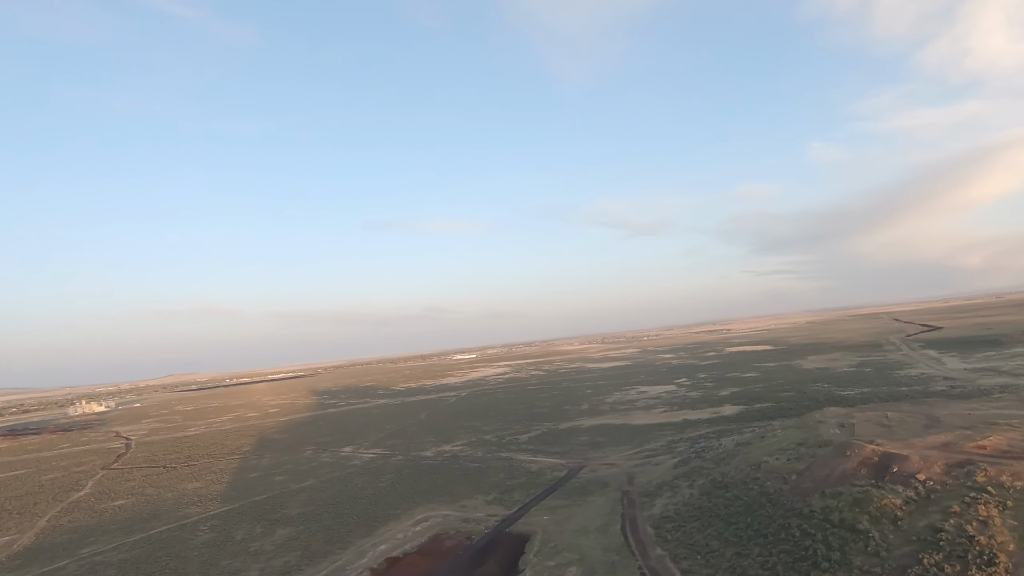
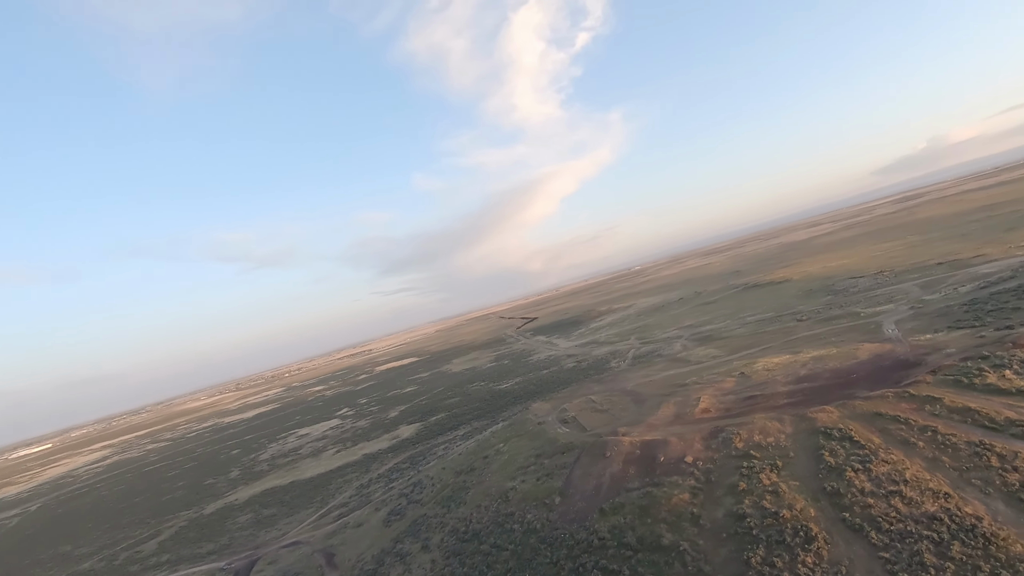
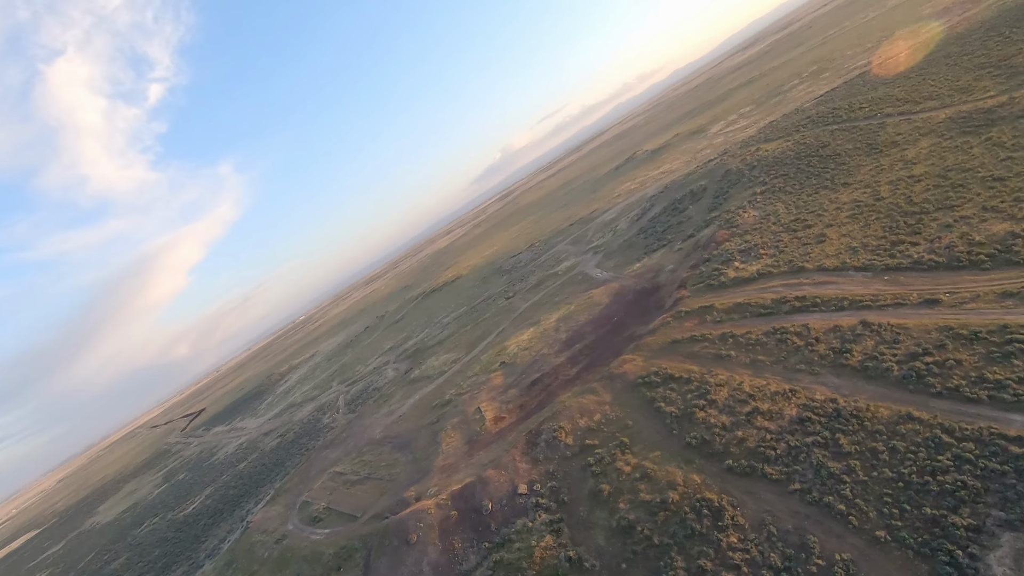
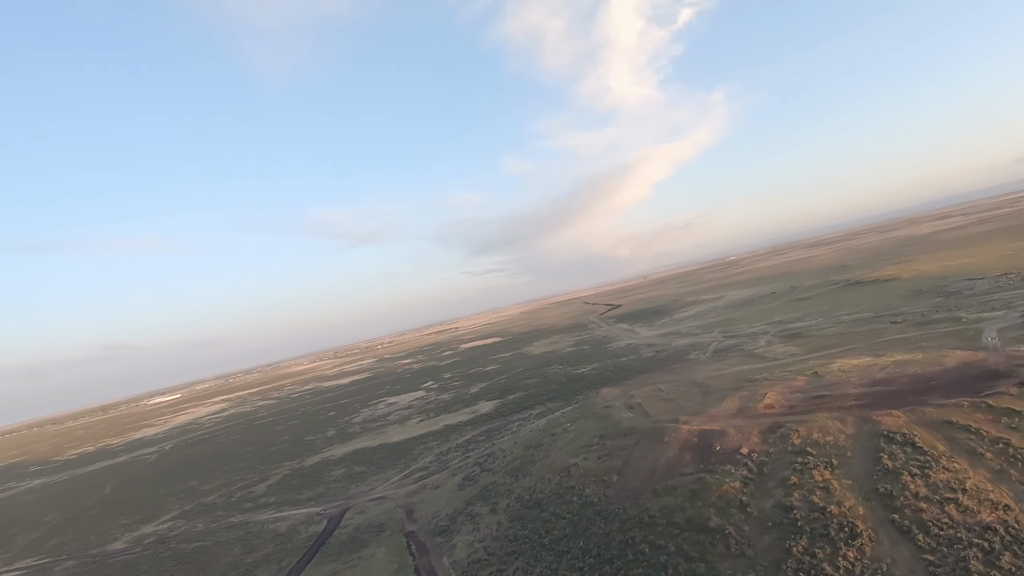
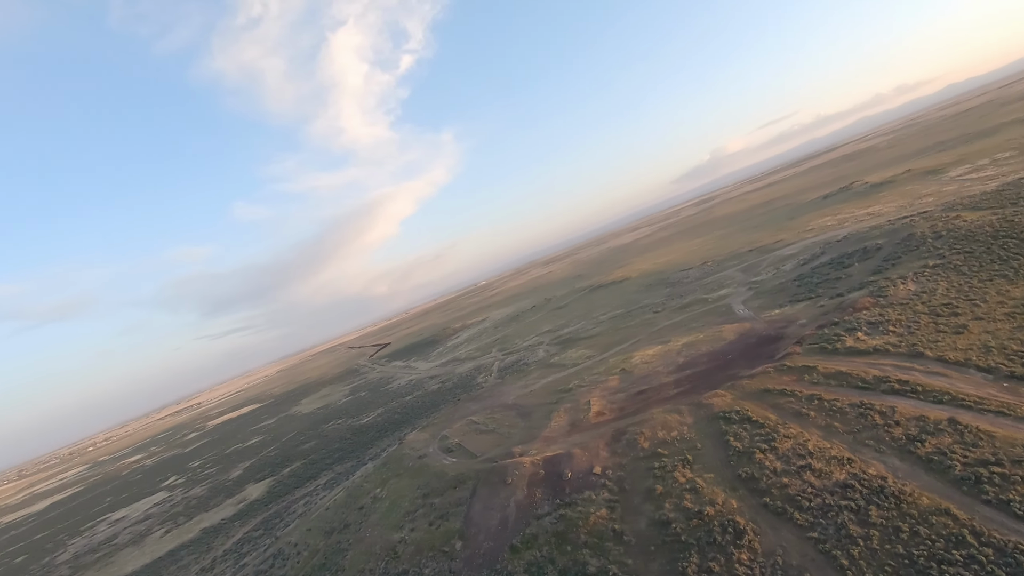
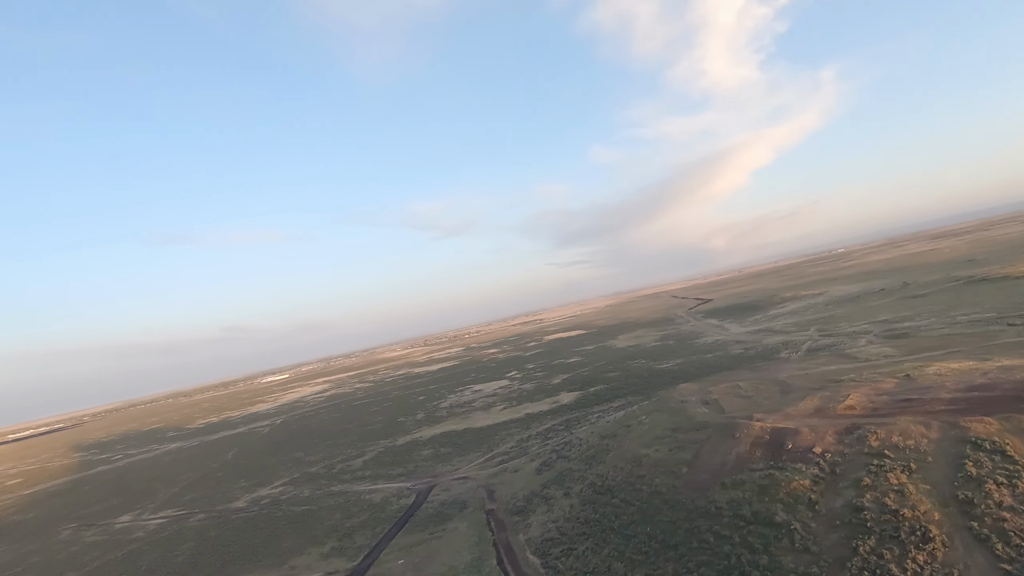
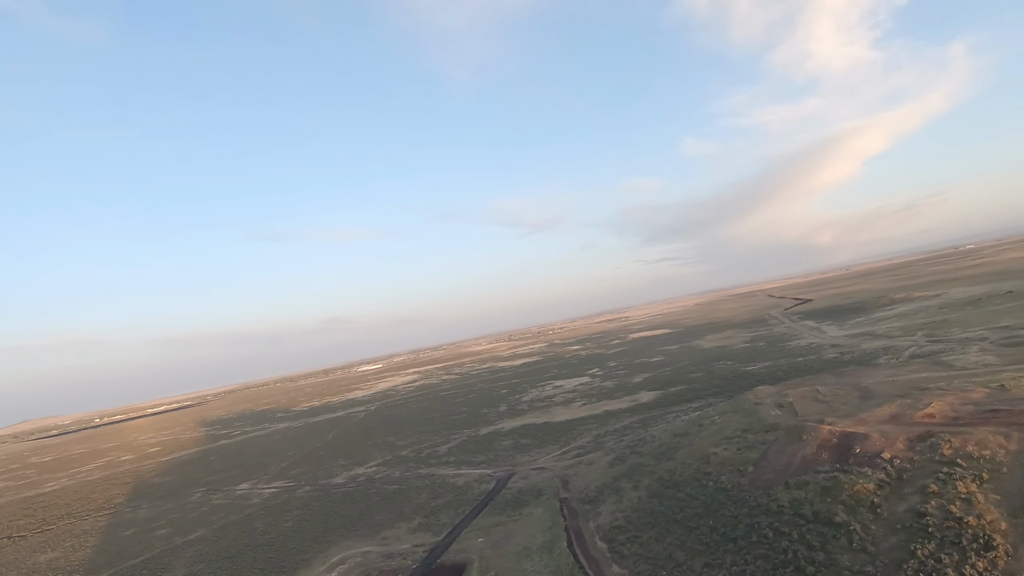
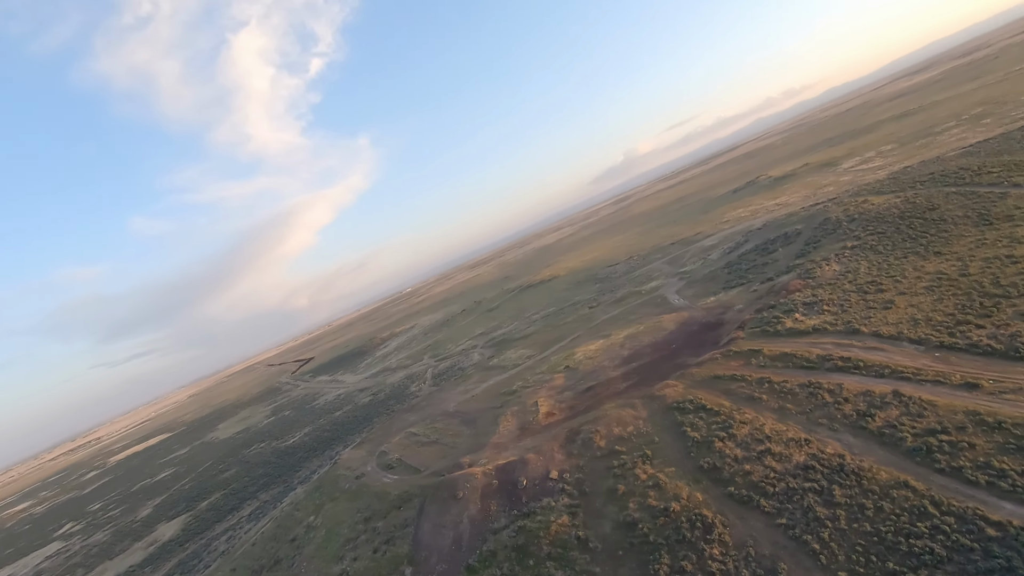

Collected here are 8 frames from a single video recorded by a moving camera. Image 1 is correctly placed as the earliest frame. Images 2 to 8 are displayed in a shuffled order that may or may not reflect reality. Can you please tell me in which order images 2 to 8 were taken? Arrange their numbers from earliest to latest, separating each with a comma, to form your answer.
7, 6, 4, 2, 5, 8, 3
